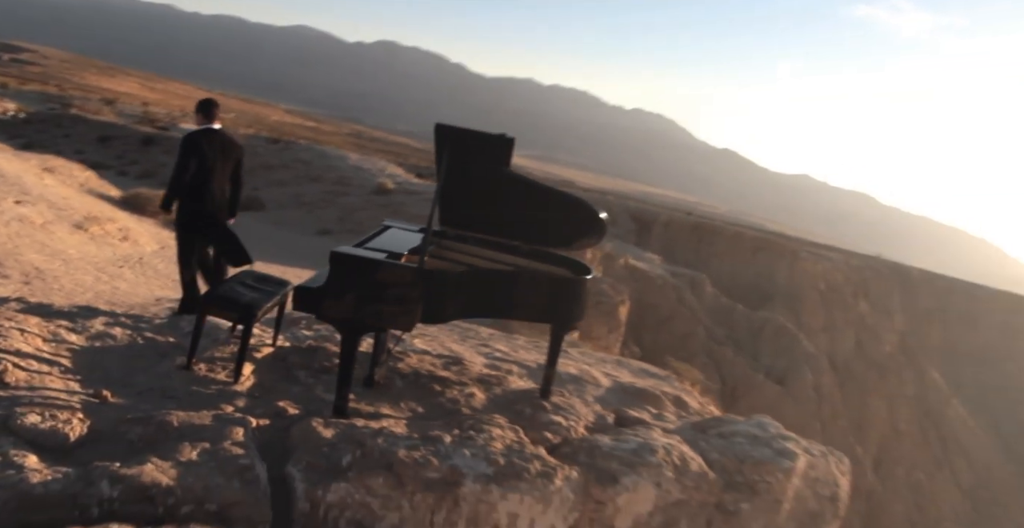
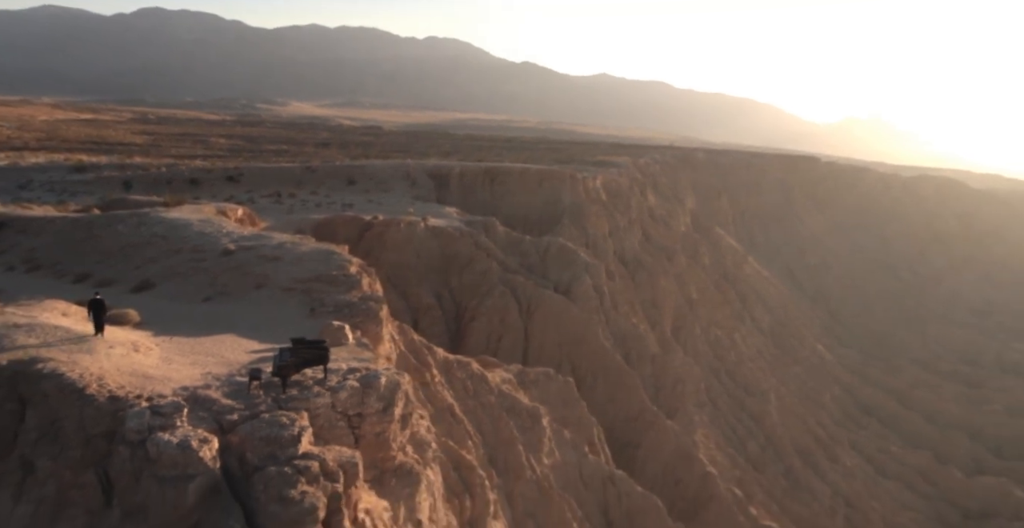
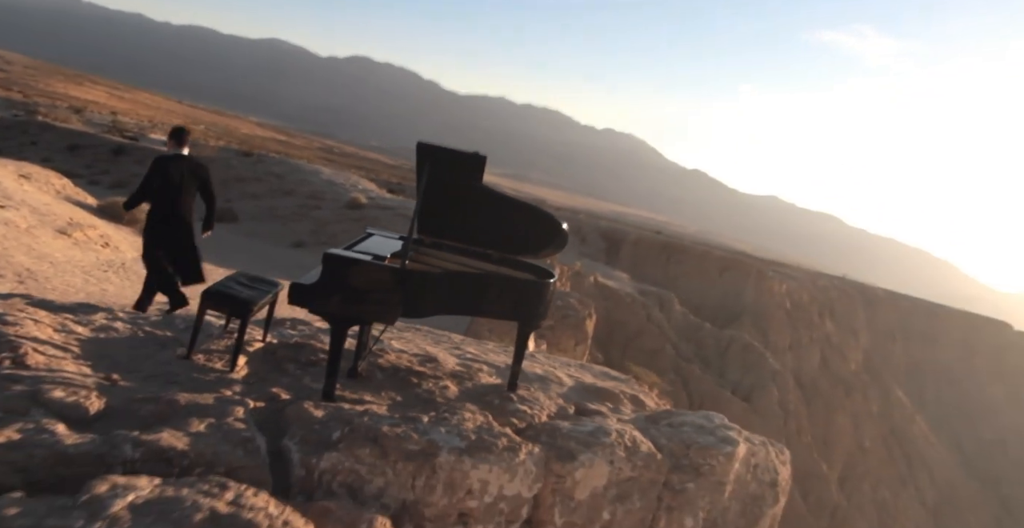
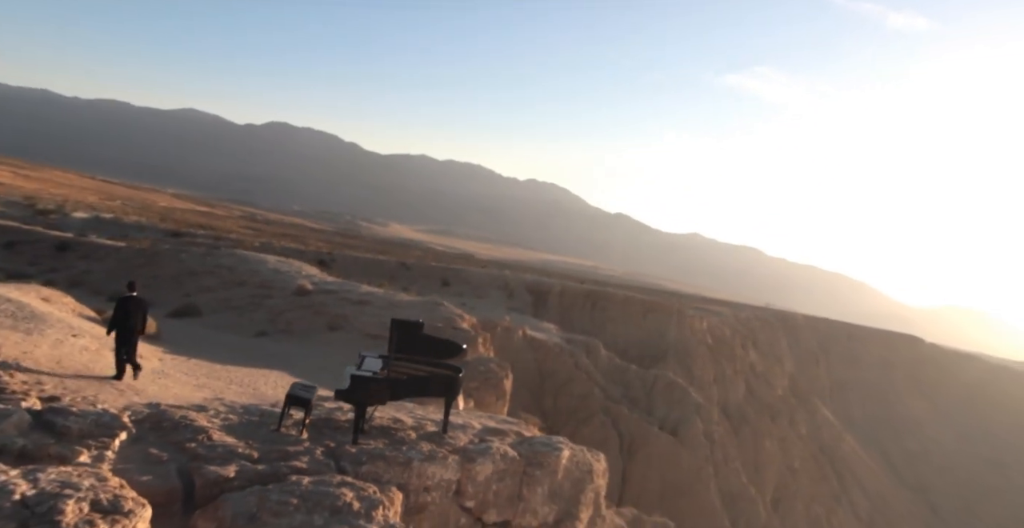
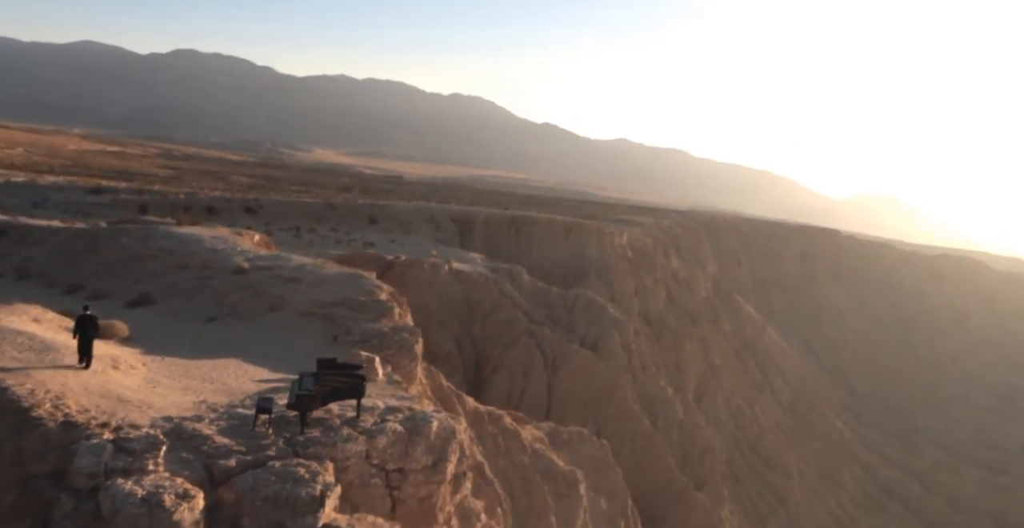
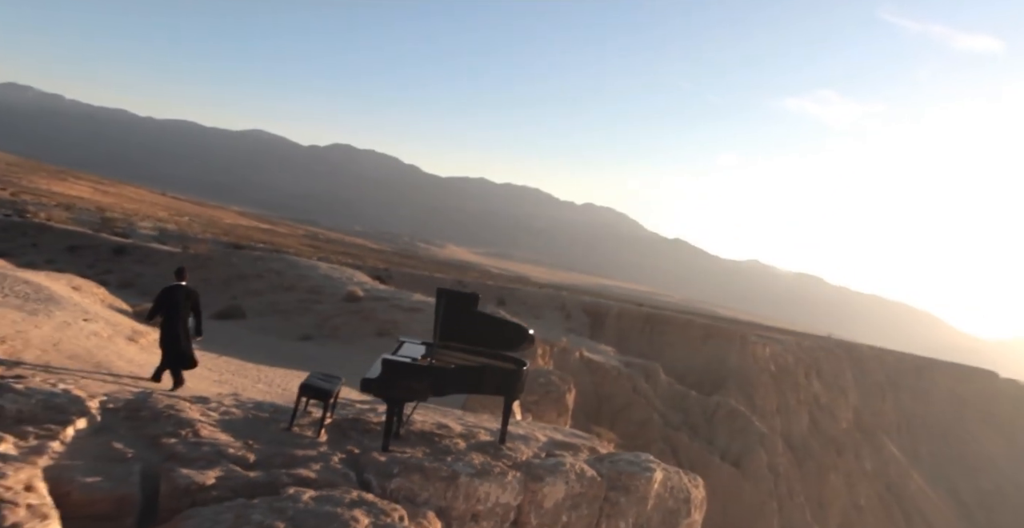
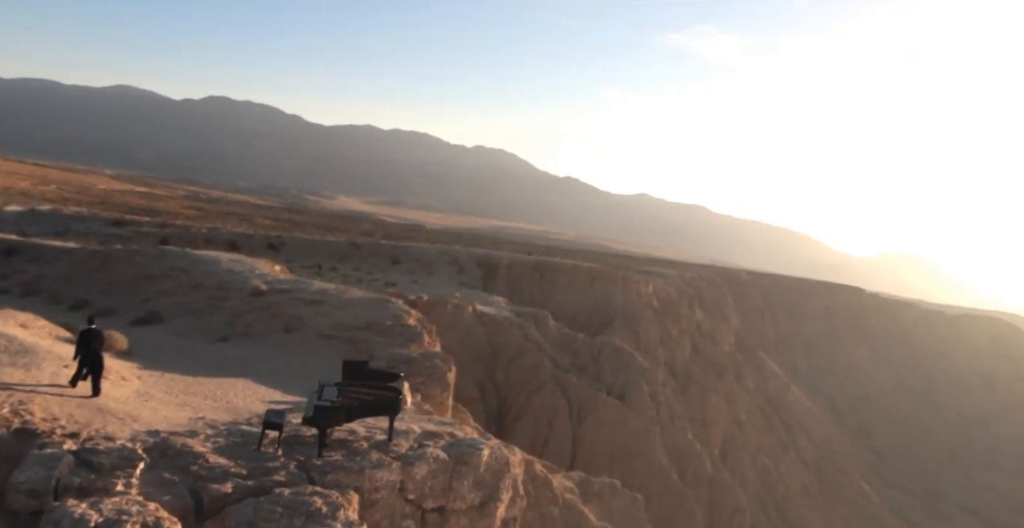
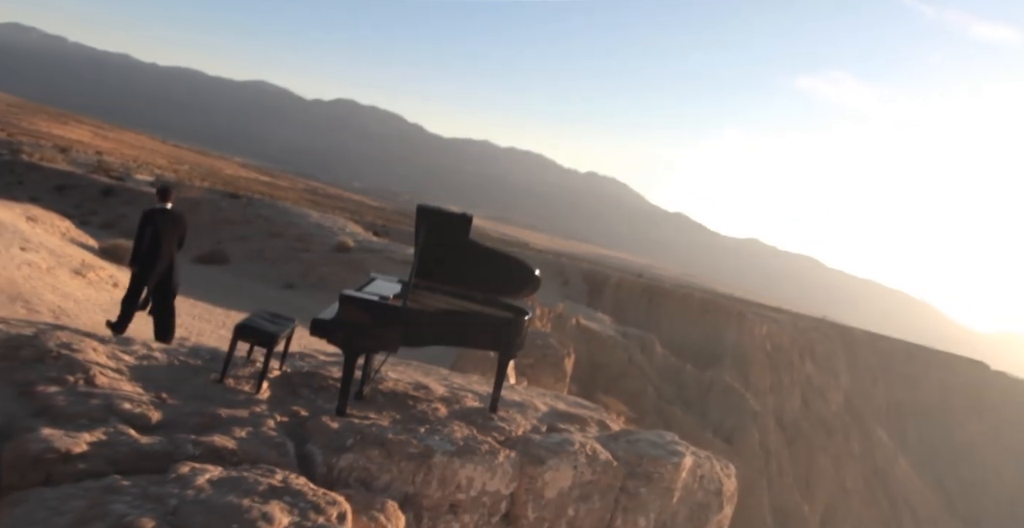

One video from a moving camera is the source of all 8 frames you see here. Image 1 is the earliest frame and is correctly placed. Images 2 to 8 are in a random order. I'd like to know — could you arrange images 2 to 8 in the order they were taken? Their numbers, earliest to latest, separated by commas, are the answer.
3, 8, 6, 4, 7, 5, 2
